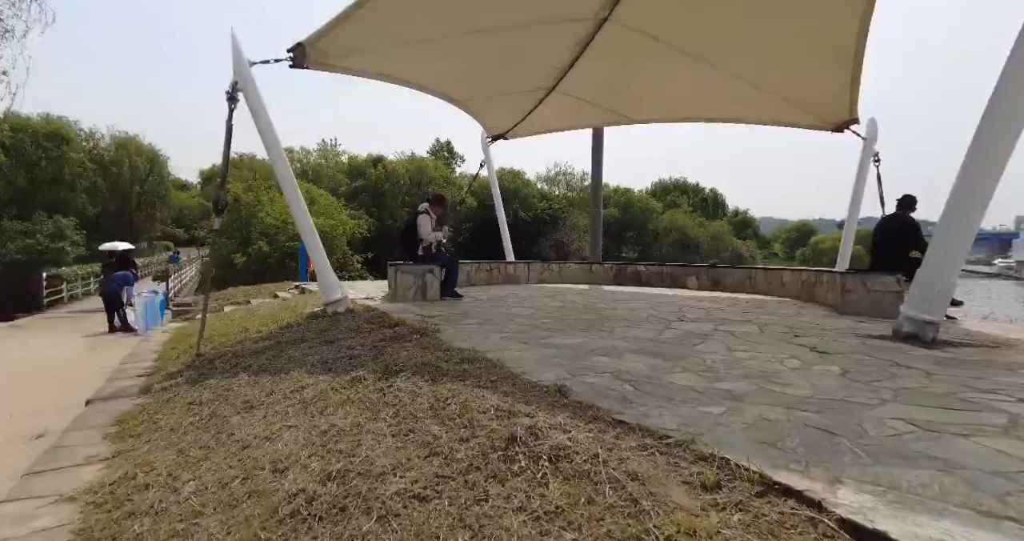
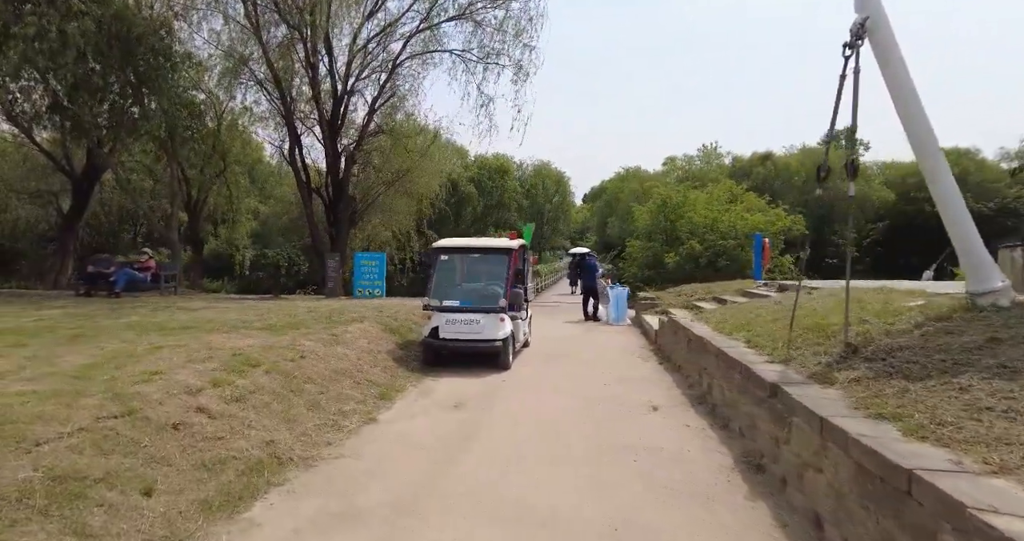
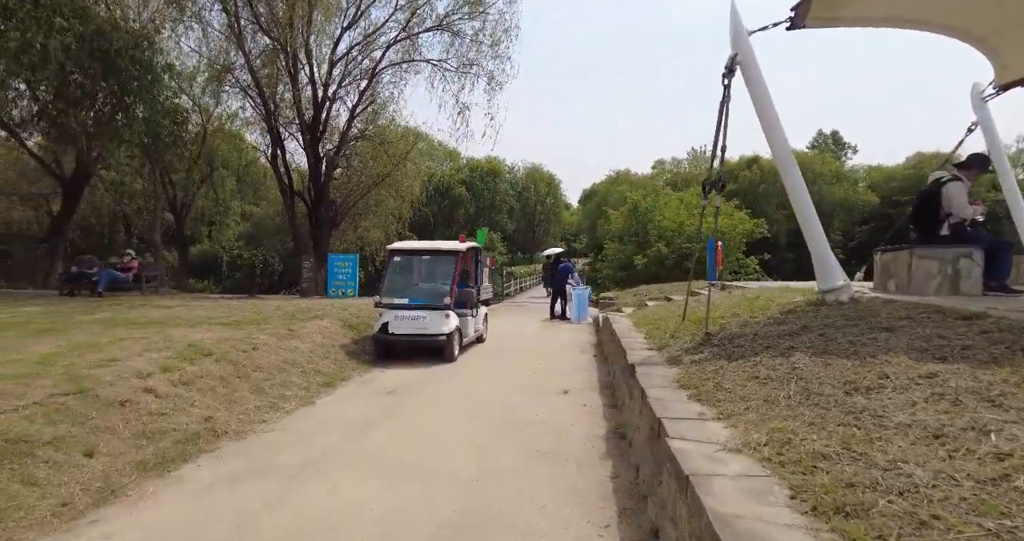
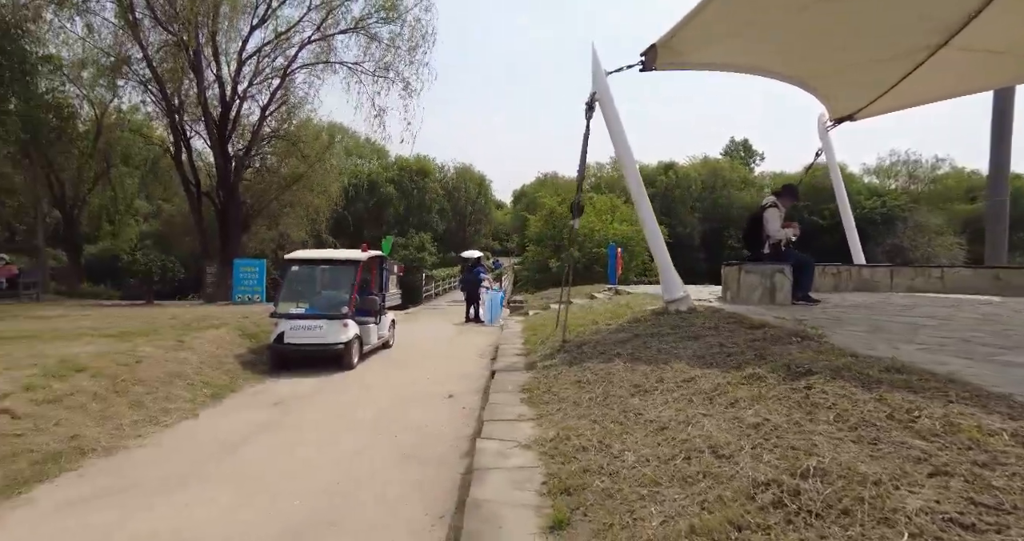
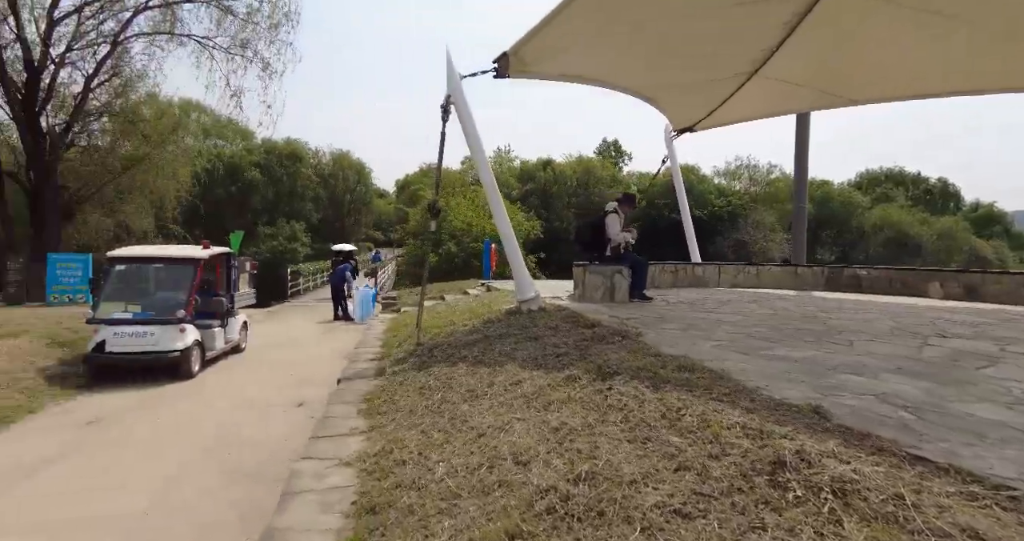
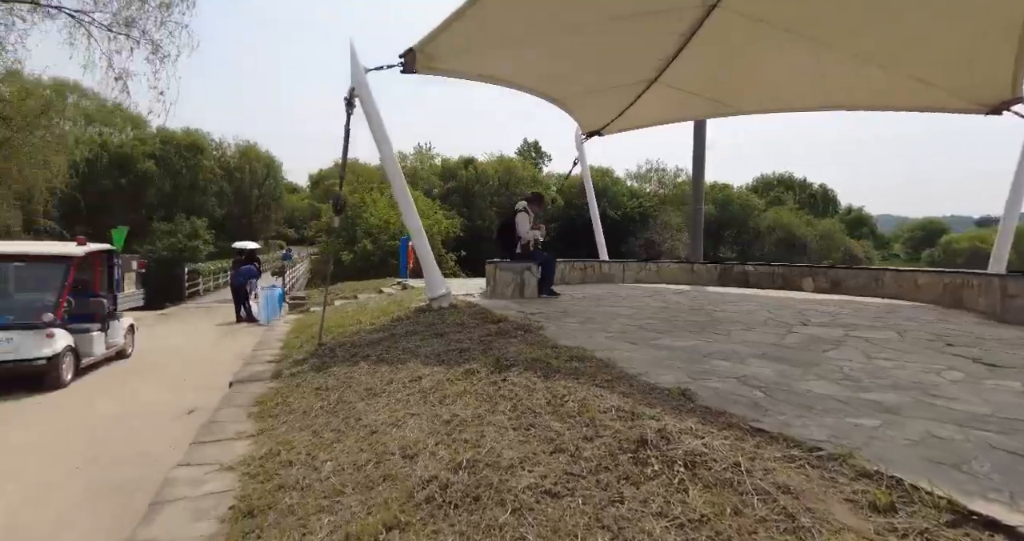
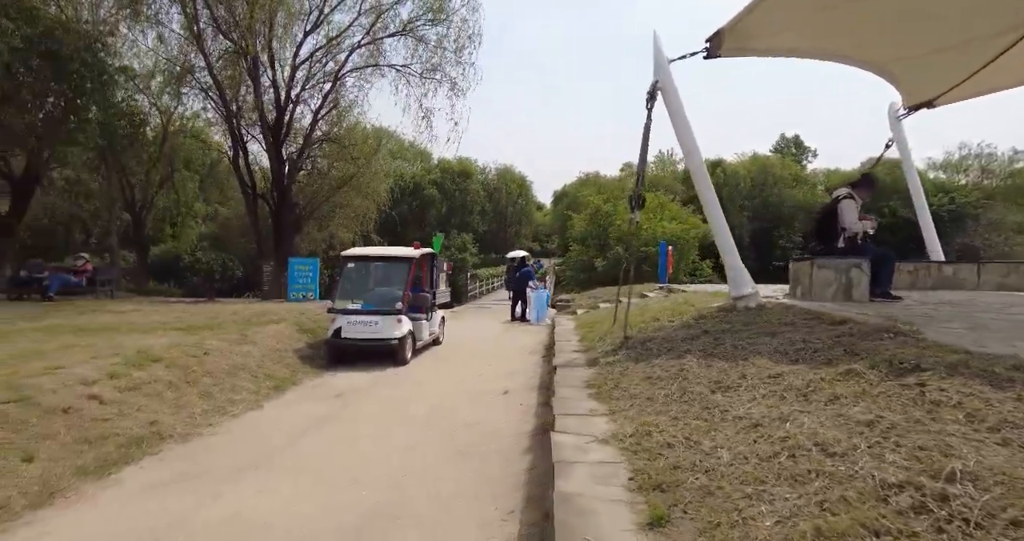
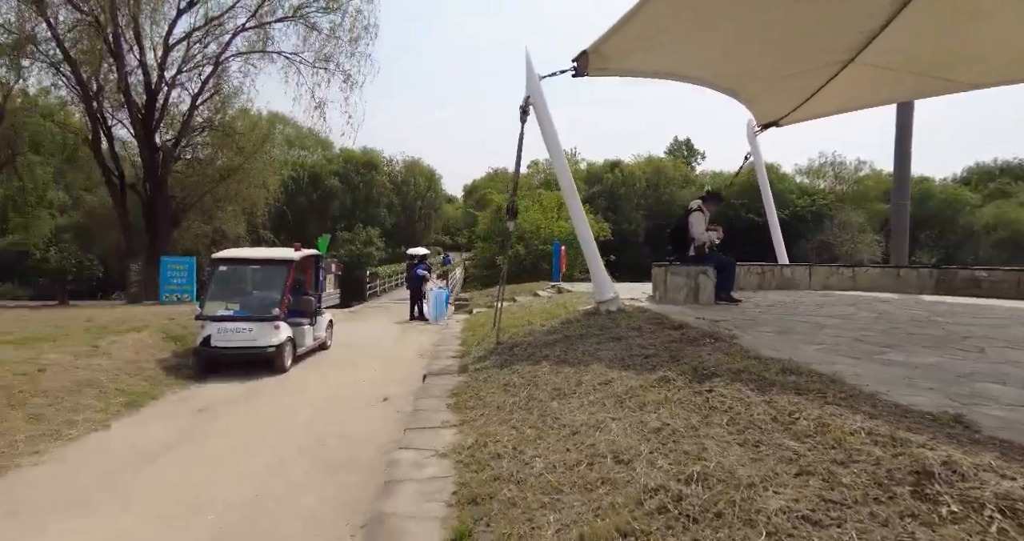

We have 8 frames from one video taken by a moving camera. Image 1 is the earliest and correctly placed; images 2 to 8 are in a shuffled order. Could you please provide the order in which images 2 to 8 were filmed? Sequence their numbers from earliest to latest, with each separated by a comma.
6, 5, 8, 4, 7, 3, 2
